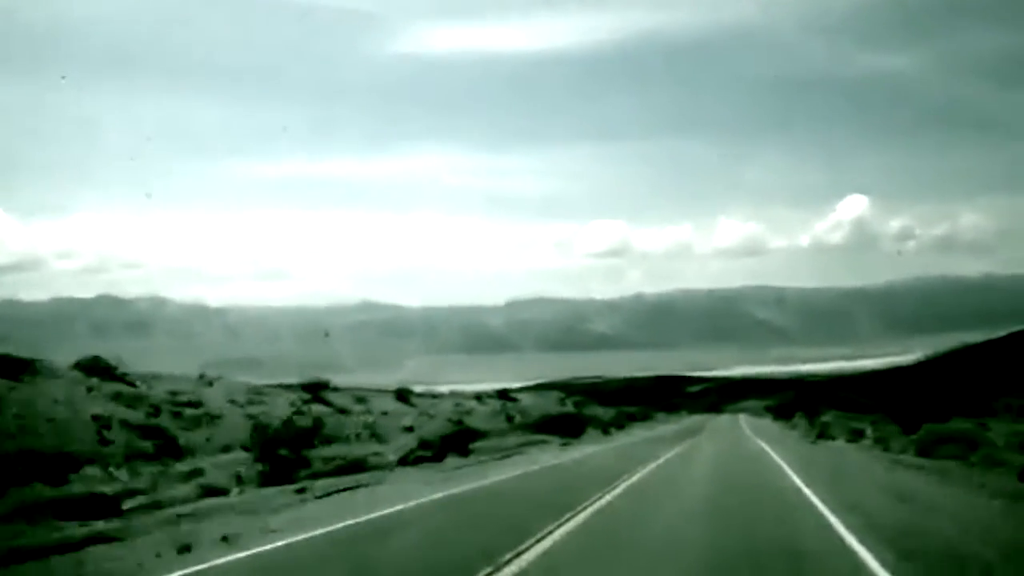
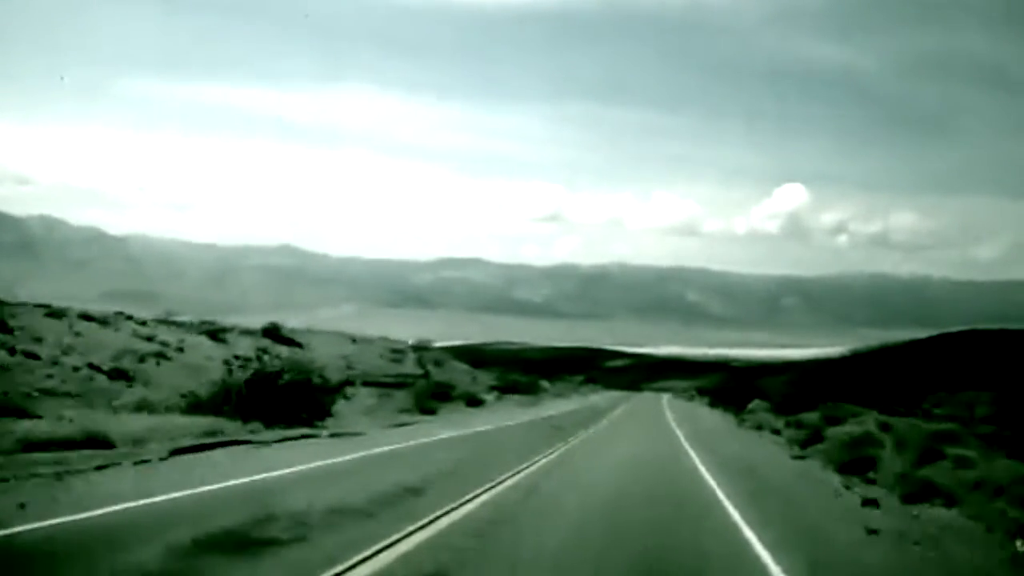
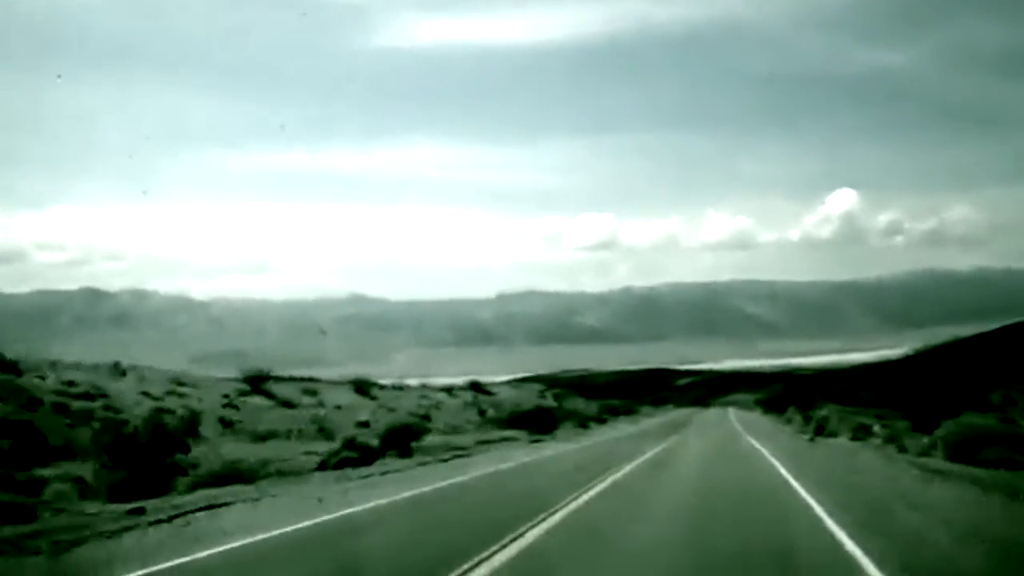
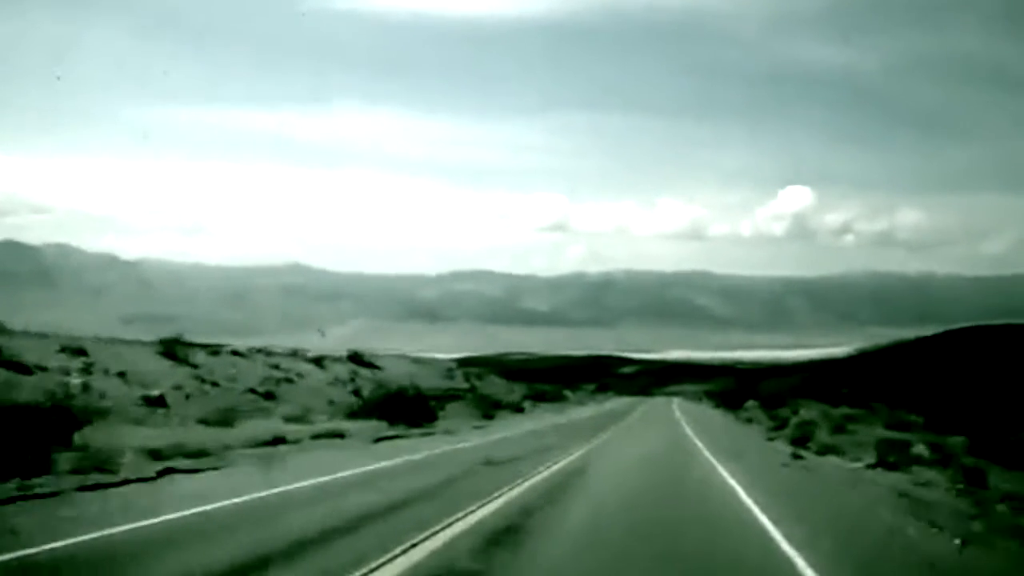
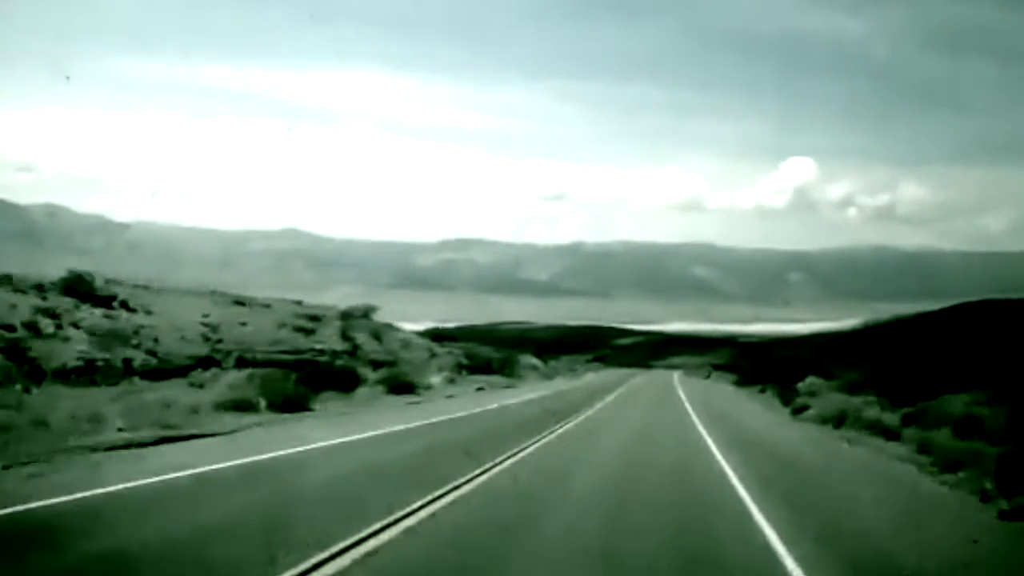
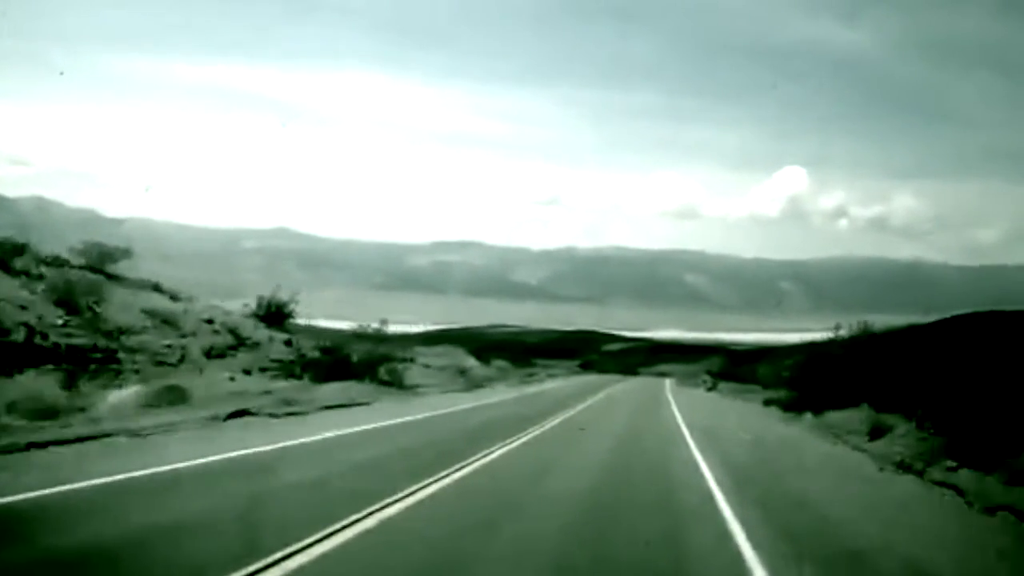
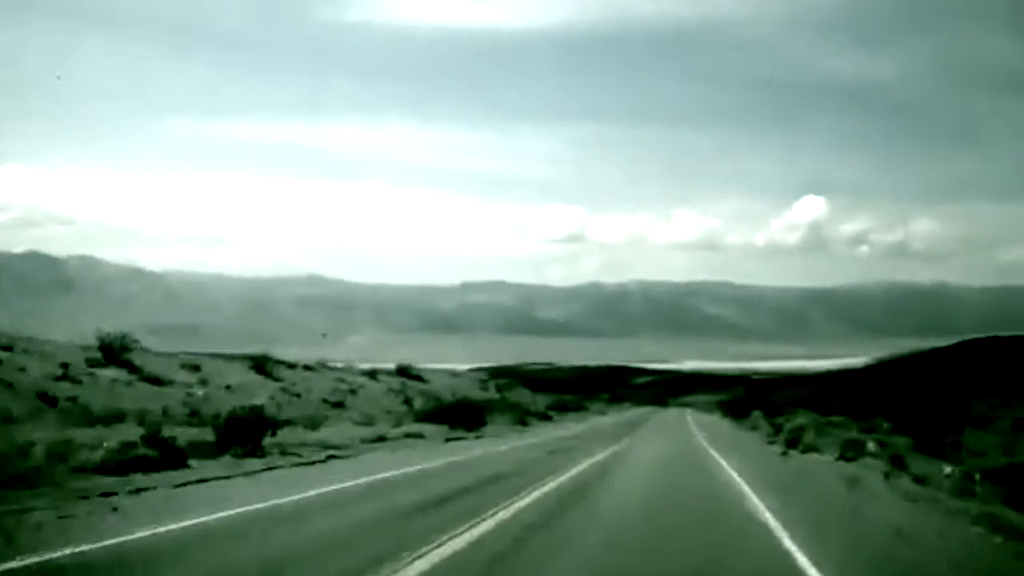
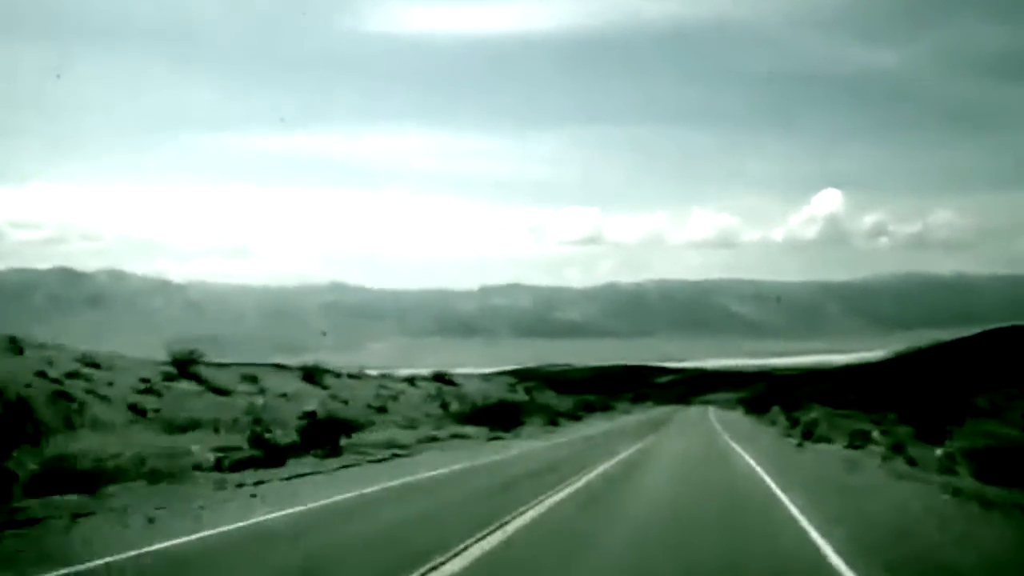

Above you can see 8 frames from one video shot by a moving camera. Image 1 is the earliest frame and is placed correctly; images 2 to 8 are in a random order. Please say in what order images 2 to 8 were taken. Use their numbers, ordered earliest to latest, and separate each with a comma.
3, 8, 7, 4, 2, 5, 6
